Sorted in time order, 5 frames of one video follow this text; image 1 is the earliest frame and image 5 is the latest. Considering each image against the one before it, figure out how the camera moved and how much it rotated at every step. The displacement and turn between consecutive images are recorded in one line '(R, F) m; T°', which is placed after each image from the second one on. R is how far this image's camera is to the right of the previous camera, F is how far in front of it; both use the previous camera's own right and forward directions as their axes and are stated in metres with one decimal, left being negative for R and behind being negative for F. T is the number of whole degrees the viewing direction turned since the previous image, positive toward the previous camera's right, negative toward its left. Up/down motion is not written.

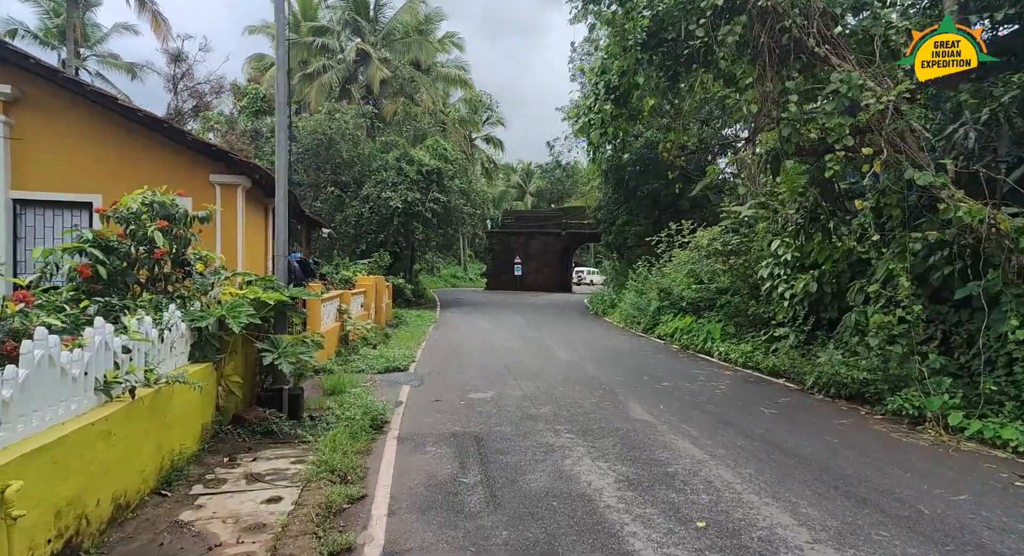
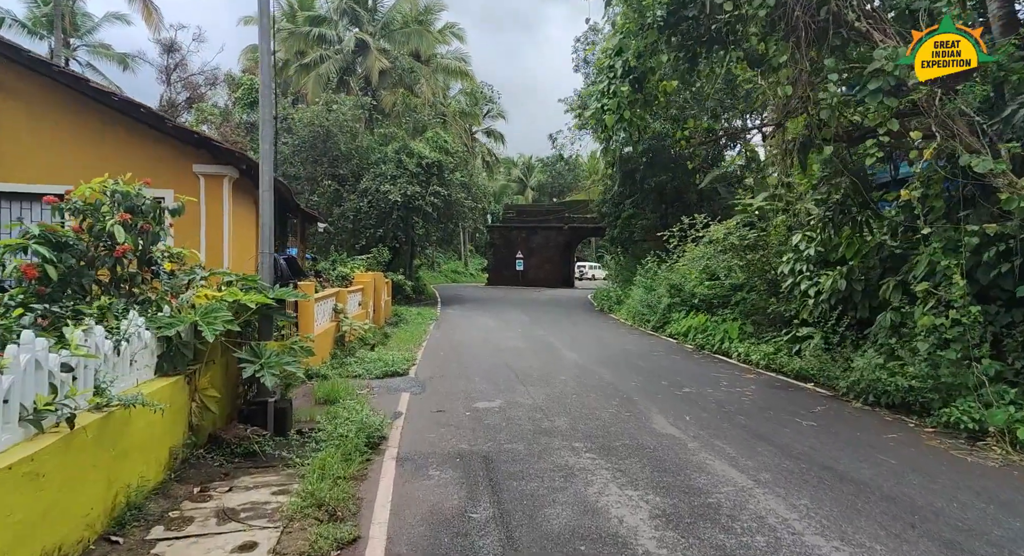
(-0.1, +0.7) m; 0°
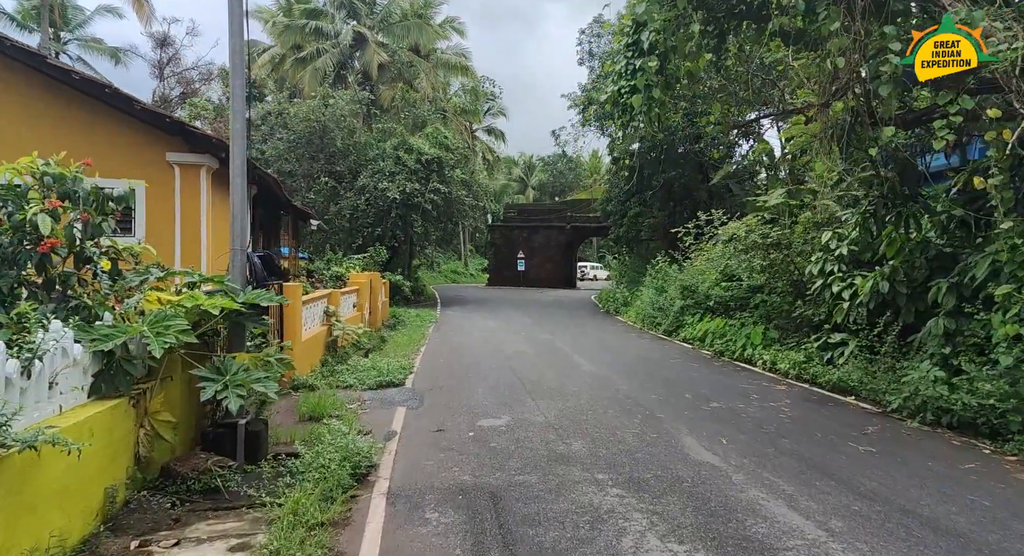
(-0.1, +0.8) m; 0°
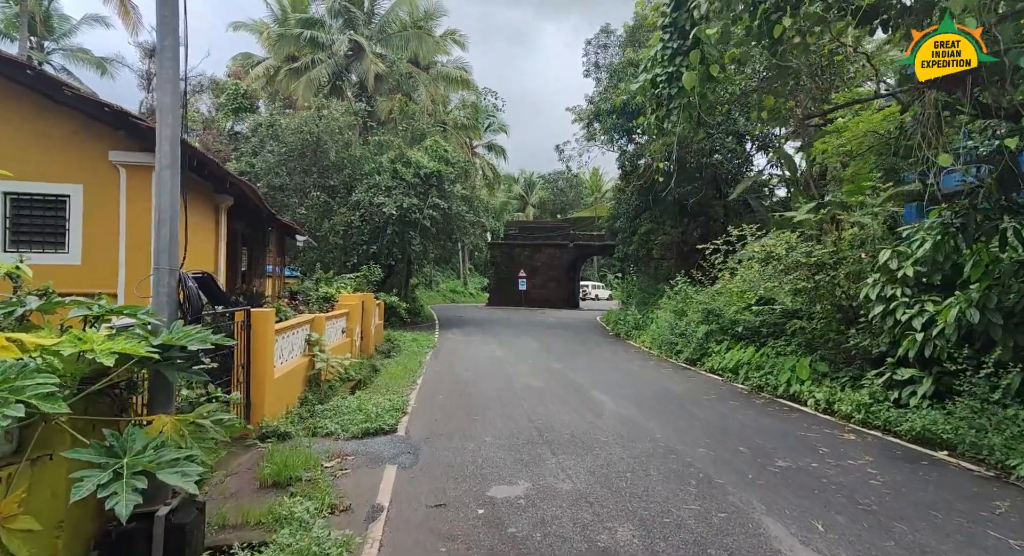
(-0.2, +1.3) m; 0°
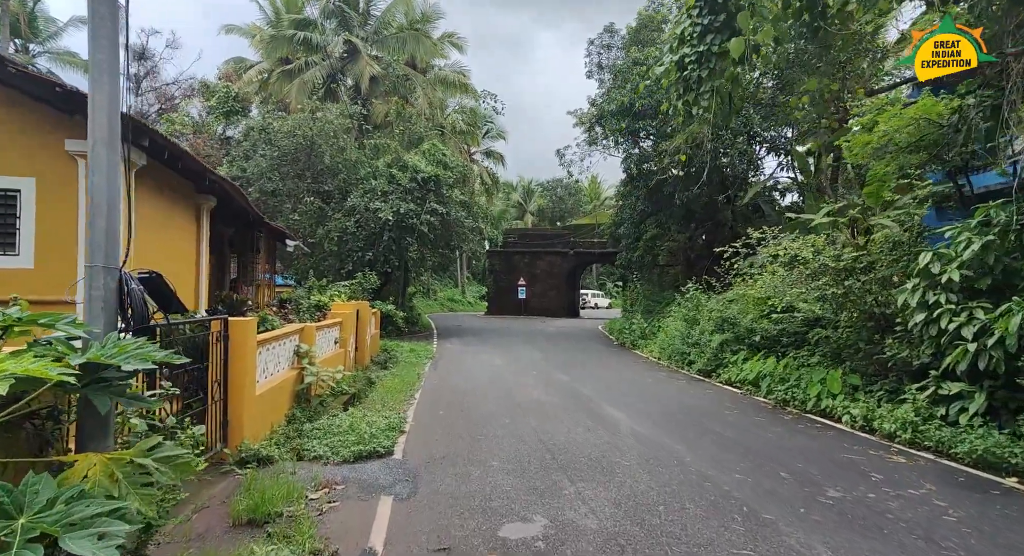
(-0.1, +0.7) m; 0°
